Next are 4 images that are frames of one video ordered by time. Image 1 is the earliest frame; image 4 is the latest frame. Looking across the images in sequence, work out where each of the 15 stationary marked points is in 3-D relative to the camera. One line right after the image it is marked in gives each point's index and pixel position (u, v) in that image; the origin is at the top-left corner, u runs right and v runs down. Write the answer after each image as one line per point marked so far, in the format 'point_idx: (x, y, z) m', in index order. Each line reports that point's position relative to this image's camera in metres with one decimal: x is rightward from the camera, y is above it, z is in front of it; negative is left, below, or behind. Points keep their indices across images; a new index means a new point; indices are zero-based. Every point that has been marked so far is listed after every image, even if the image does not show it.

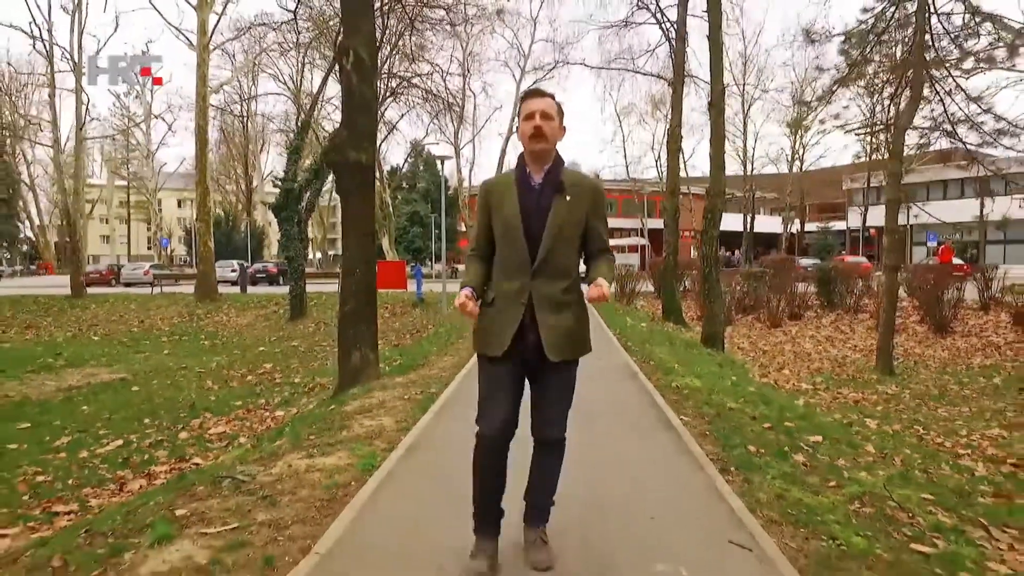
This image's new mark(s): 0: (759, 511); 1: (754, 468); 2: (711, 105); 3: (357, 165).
0: (+1.4, -1.2, +4.3) m
1: (+1.6, -1.2, +5.1) m
2: (+3.9, +3.6, +15.1) m
3: (-1.7, +1.4, +8.9) m
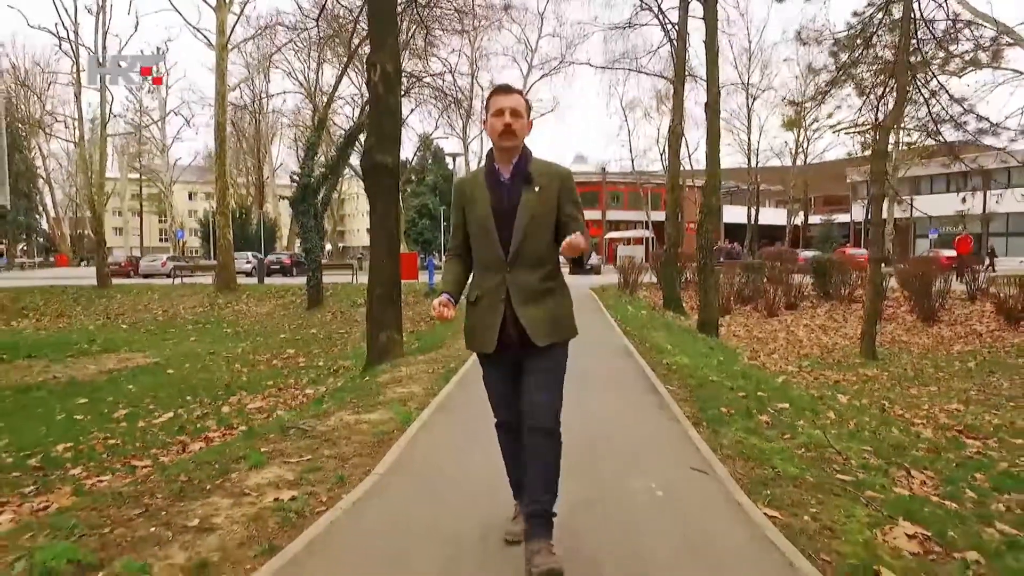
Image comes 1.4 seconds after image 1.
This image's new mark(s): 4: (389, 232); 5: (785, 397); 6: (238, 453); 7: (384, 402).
0: (+1.4, -1.1, +5.4) m
1: (+1.7, -1.1, +6.2) m
2: (+4.1, +3.8, +16.1) m
3: (-1.6, +1.5, +10.0) m
4: (-1.6, +0.7, +10.0) m
5: (+3.0, -1.2, +8.5) m
6: (-1.9, -1.1, +5.3) m
7: (-1.1, -1.0, +6.9) m
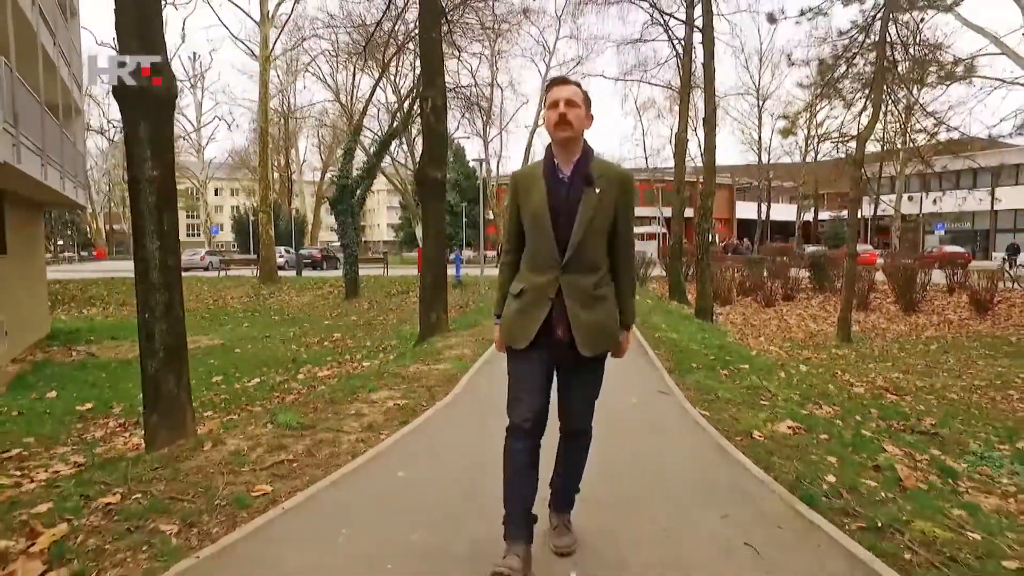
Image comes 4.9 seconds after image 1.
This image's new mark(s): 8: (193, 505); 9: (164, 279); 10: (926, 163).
0: (+1.7, -1.0, +7.8) m
1: (+2.0, -0.9, +8.6) m
2: (+4.6, +4.0, +18.5) m
3: (-1.2, +1.7, +12.4) m
4: (-1.2, +0.9, +12.5) m
5: (+3.4, -1.1, +10.9) m
6: (-1.6, -1.0, +7.8) m
7: (-0.8, -0.9, +9.3) m
8: (-1.6, -1.1, +4.0) m
9: (-2.6, +0.1, +5.8) m
10: (+10.2, +3.1, +19.1) m
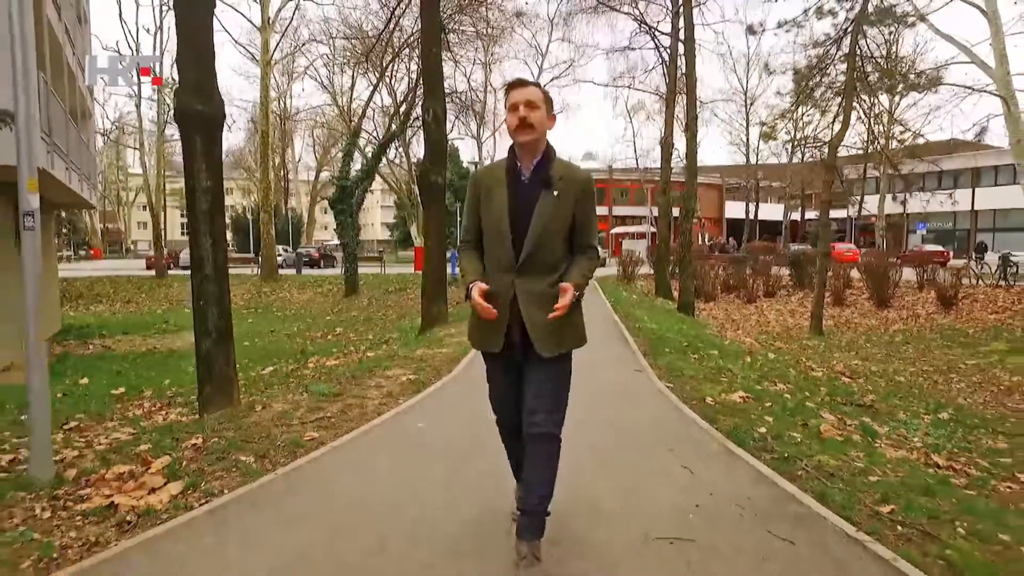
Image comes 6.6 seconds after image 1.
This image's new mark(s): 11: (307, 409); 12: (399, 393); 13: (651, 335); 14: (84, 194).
0: (+1.7, -0.9, +8.9) m
1: (+1.9, -0.8, +9.8) m
2: (+4.4, +4.1, +19.6) m
3: (-1.3, +1.8, +13.6) m
4: (-1.3, +1.0, +13.6) m
5: (+3.3, -1.0, +12.1) m
6: (-1.7, -0.9, +8.9) m
7: (-0.9, -0.8, +10.5) m
8: (-1.7, -1.0, +5.1) m
9: (-2.7, +0.2, +7.0) m
10: (+10.0, +3.2, +20.3) m
11: (-1.7, -1.0, +6.3) m
12: (-1.0, -1.0, +7.0) m
13: (+2.1, -0.7, +12.0) m
14: (-11.0, +2.4, +20.0) m
